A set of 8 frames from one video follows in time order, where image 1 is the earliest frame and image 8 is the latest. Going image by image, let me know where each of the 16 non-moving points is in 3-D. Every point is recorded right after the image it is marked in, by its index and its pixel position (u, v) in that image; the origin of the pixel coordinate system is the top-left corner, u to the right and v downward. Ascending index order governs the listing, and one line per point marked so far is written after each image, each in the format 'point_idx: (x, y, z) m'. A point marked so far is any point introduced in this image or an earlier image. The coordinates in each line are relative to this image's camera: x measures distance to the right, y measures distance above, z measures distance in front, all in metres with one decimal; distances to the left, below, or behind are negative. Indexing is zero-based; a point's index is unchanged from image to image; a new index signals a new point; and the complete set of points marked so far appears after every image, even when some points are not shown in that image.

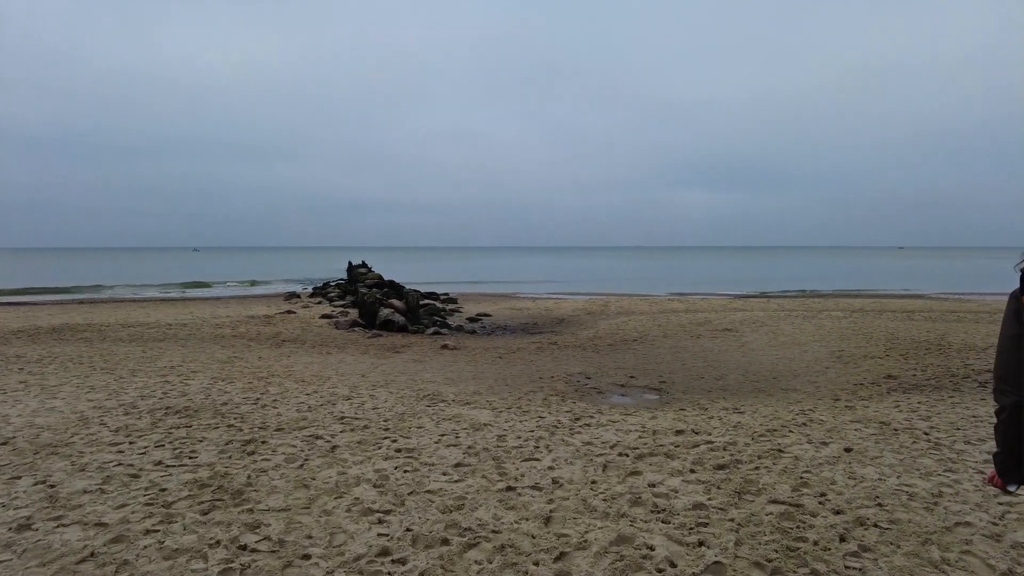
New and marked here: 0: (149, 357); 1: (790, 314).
0: (-6.2, -1.2, +11.5) m
1: (+7.9, -0.7, +19.0) m
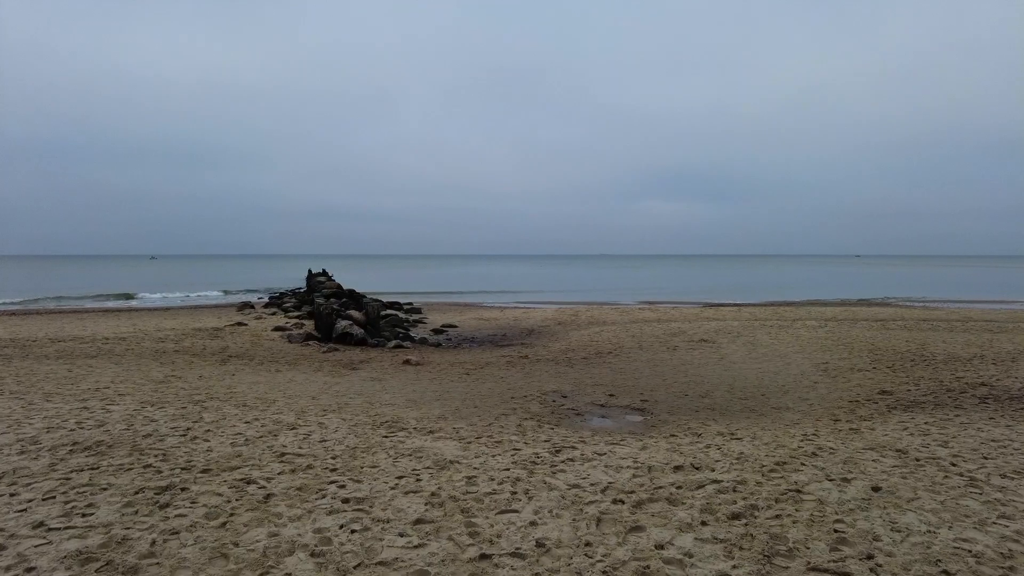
0: (-6.7, -1.4, +10.2) m
1: (+7.0, -1.0, +18.5) m
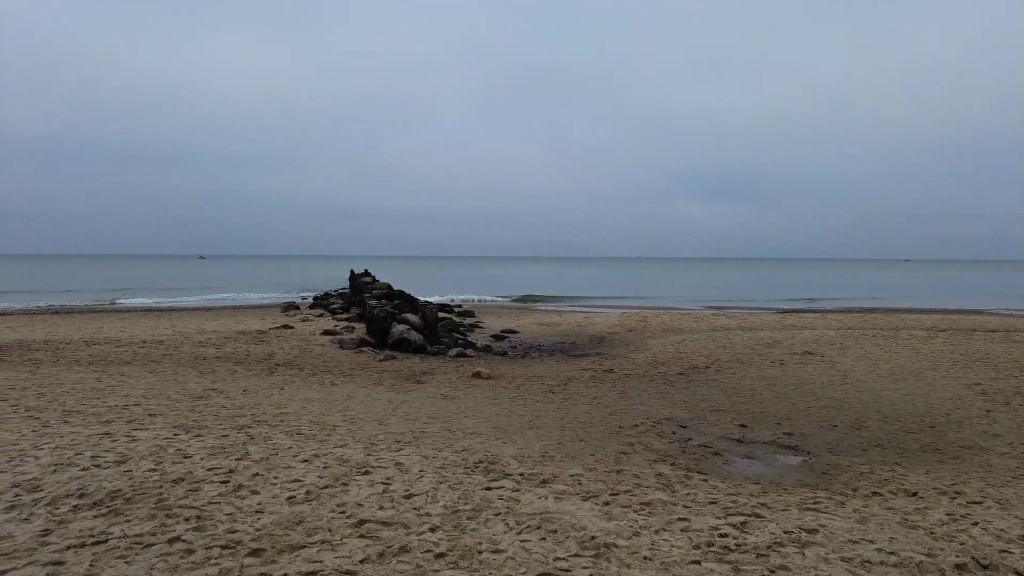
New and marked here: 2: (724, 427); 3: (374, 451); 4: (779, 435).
0: (-5.4, -1.3, +8.9) m
1: (+8.6, -1.1, +16.4) m
2: (+2.3, -1.5, +7.4) m
3: (-1.2, -1.4, +5.9) m
4: (+2.8, -1.5, +7.1) m
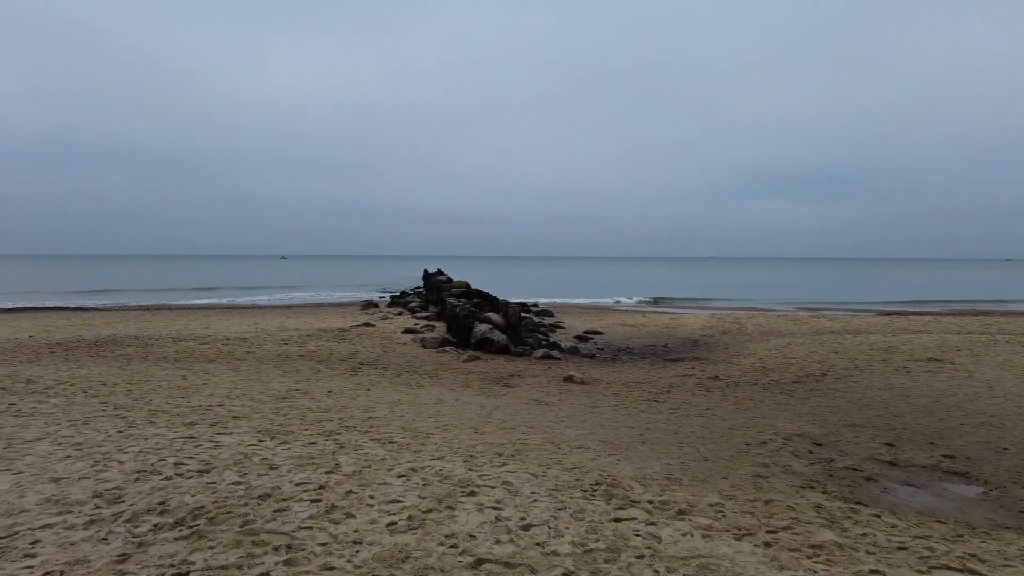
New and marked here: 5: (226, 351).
0: (-4.2, -1.3, +8.7) m
1: (+10.6, -1.1, +14.7) m
2: (+3.4, -1.5, +6.4) m
3: (-0.3, -1.4, +5.2) m
4: (+3.9, -1.5, +6.1) m
5: (-5.2, -1.2, +12.3) m
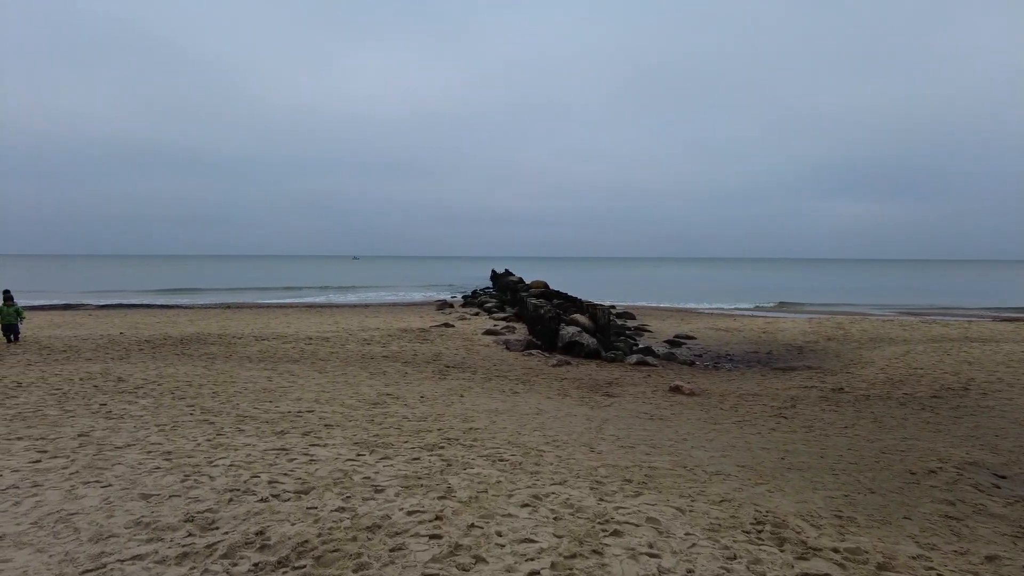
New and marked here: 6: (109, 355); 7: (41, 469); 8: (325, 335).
0: (-2.9, -1.2, +8.3) m
1: (+12.3, -1.2, +12.9) m
2: (+4.4, -1.5, +5.3) m
3: (+0.6, -1.4, +4.5) m
4: (+4.8, -1.5, +4.9) m
5: (-3.6, -1.1, +12.0) m
6: (-6.7, -1.1, +11.2) m
7: (-3.4, -1.3, +4.8) m
8: (-4.0, -1.0, +14.5) m
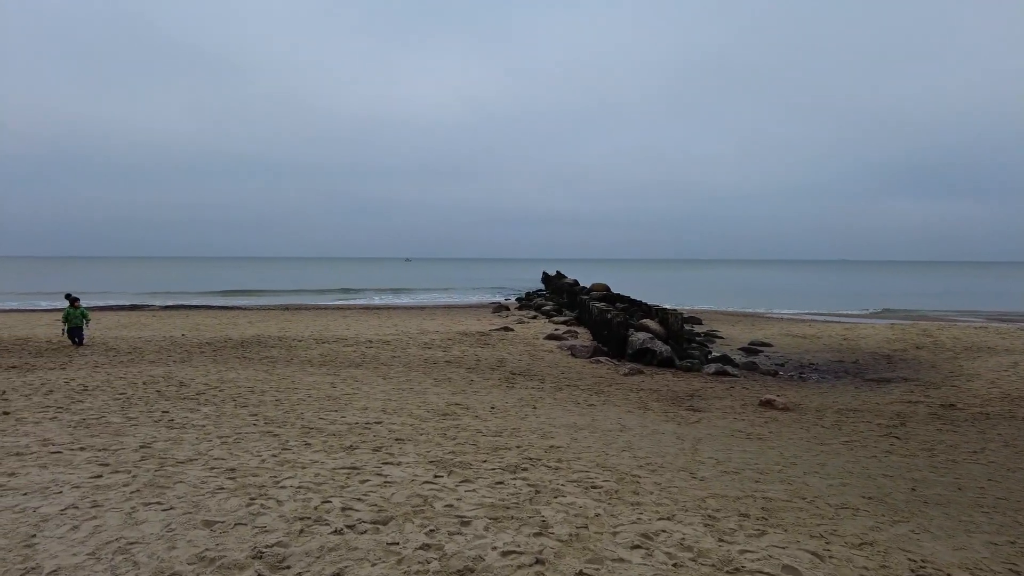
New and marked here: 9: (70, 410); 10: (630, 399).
0: (-2.1, -1.3, +7.9) m
1: (+13.5, -1.3, +11.4) m
2: (+5.1, -1.6, +4.4) m
3: (+1.2, -1.4, +3.9) m
4: (+5.5, -1.6, +4.0) m
5: (-2.5, -1.2, +11.7) m
6: (-5.6, -1.1, +11.1) m
7: (-2.7, -1.3, +4.5) m
8: (-2.7, -1.1, +14.2) m
9: (-4.5, -1.2, +6.8) m
10: (+1.5, -1.4, +8.5) m
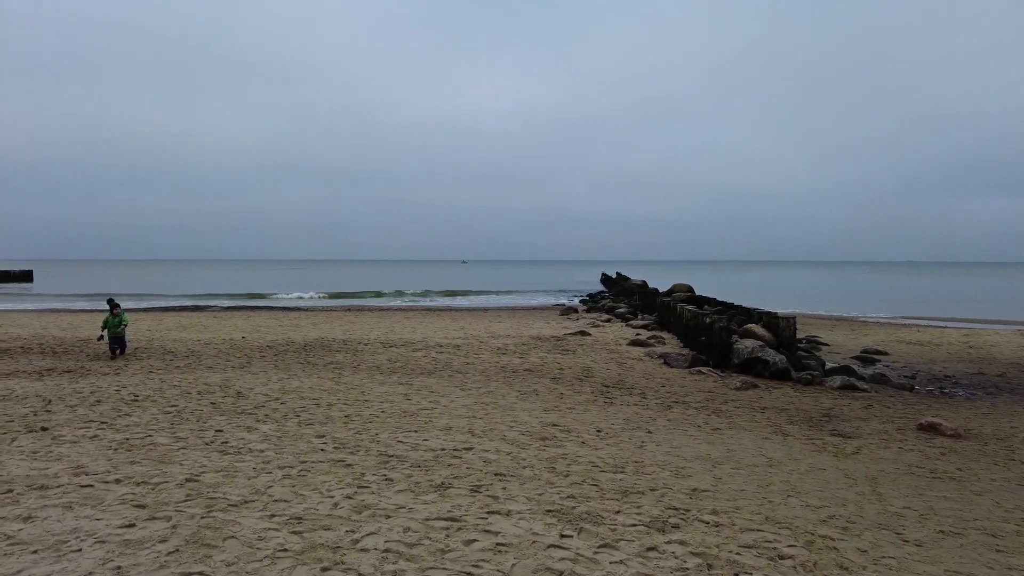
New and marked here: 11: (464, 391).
0: (-1.0, -1.3, +6.8) m
1: (+14.8, -1.3, +9.1) m
2: (+5.8, -1.6, +2.8) m
3: (+2.0, -1.4, +2.5) m
4: (+6.2, -1.6, +2.3) m
5: (-1.1, -1.2, +10.6) m
6: (-4.3, -1.1, +10.3) m
7: (-1.9, -1.3, +3.4) m
8: (-1.1, -1.1, +13.1) m
9: (-3.5, -1.2, +5.9) m
10: (+2.6, -1.4, +7.1) m
11: (-0.6, -1.3, +8.3) m
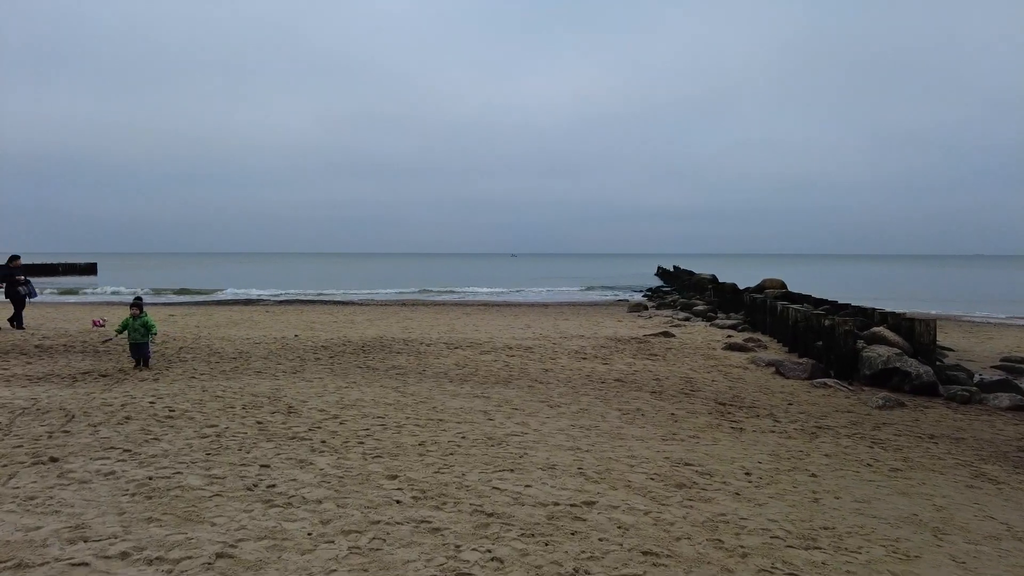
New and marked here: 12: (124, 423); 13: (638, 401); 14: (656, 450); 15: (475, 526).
0: (-0.1, -1.2, +5.4) m
1: (+15.9, -1.3, +6.6) m
2: (+6.4, -1.6, +1.0) m
3: (+2.6, -1.4, +1.0) m
4: (+6.8, -1.6, +0.5) m
5: (+0.1, -1.1, +9.3) m
6: (-3.1, -1.1, +9.2) m
7: (-1.3, -1.3, +2.2) m
8: (+0.2, -1.0, +11.8) m
9: (-2.6, -1.2, +4.7) m
10: (+3.5, -1.4, +5.5) m
11: (+0.4, -1.2, +6.9) m
12: (-3.3, -1.1, +5.7) m
13: (+1.4, -1.2, +7.4) m
14: (+1.1, -1.3, +5.4) m
15: (-0.2, -1.3, +3.6) m
